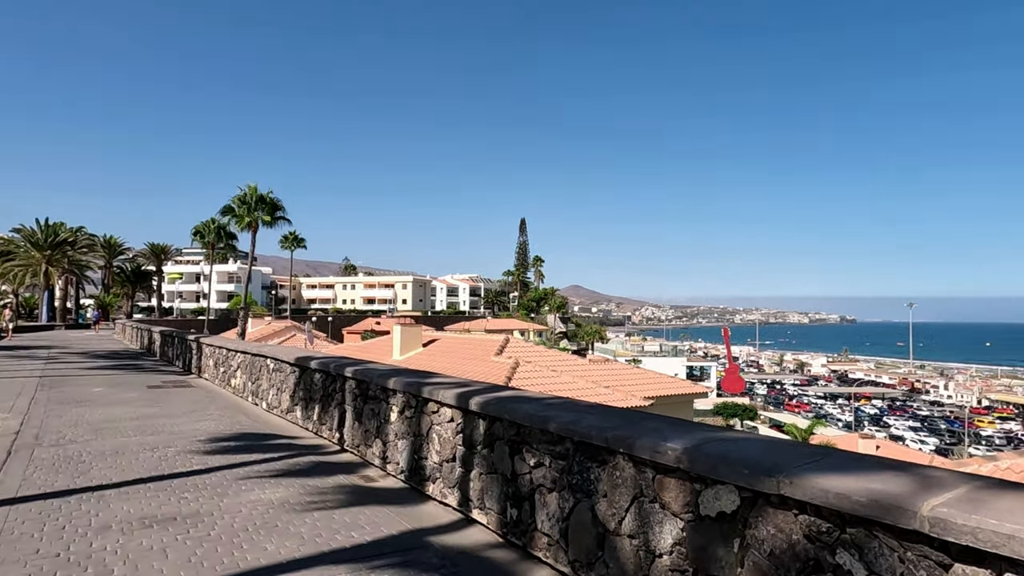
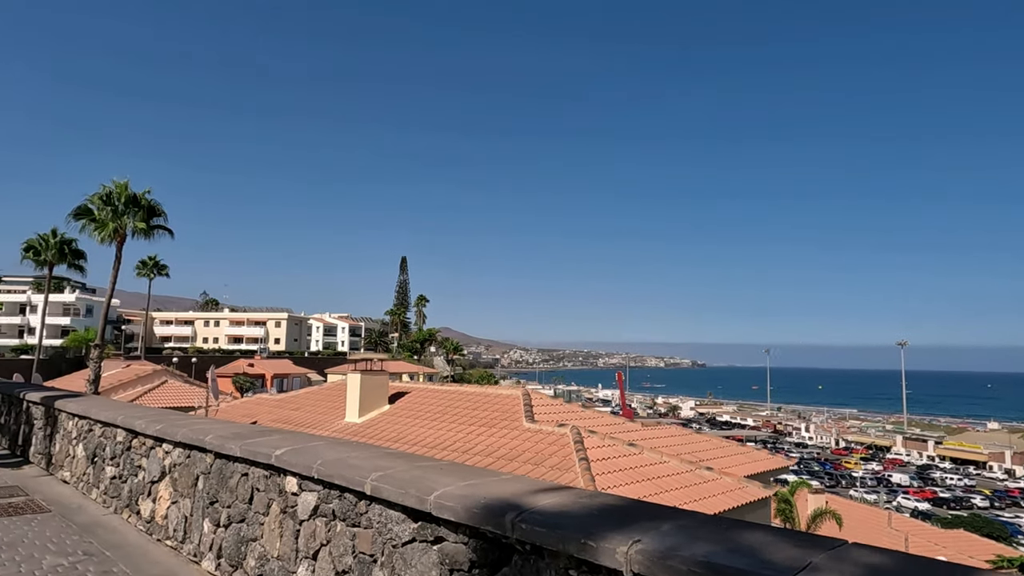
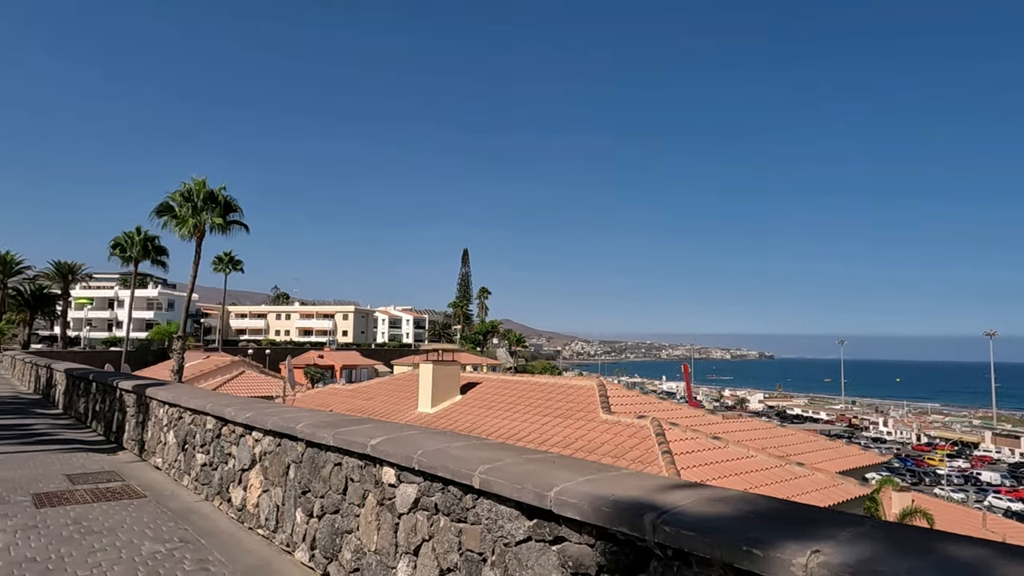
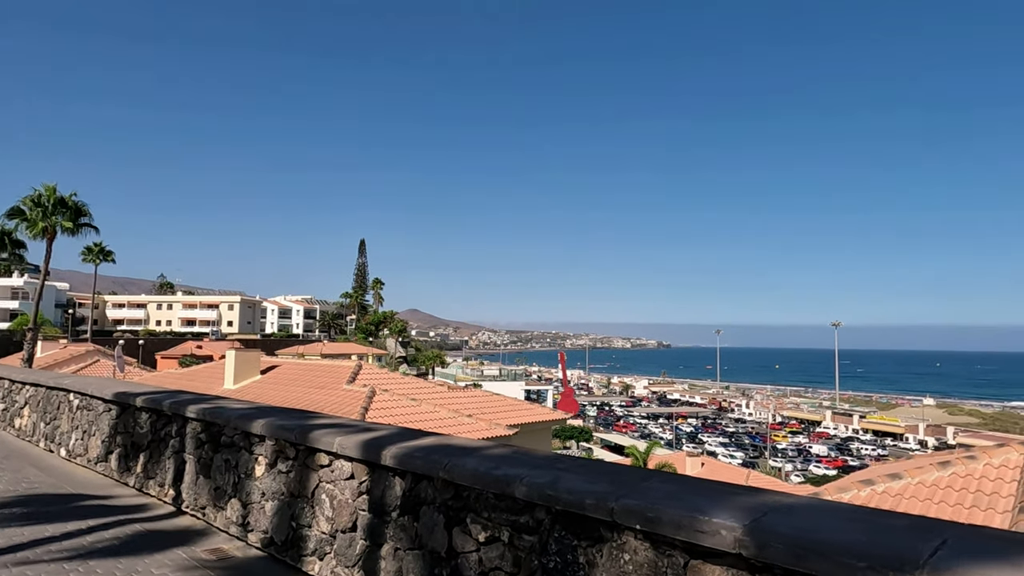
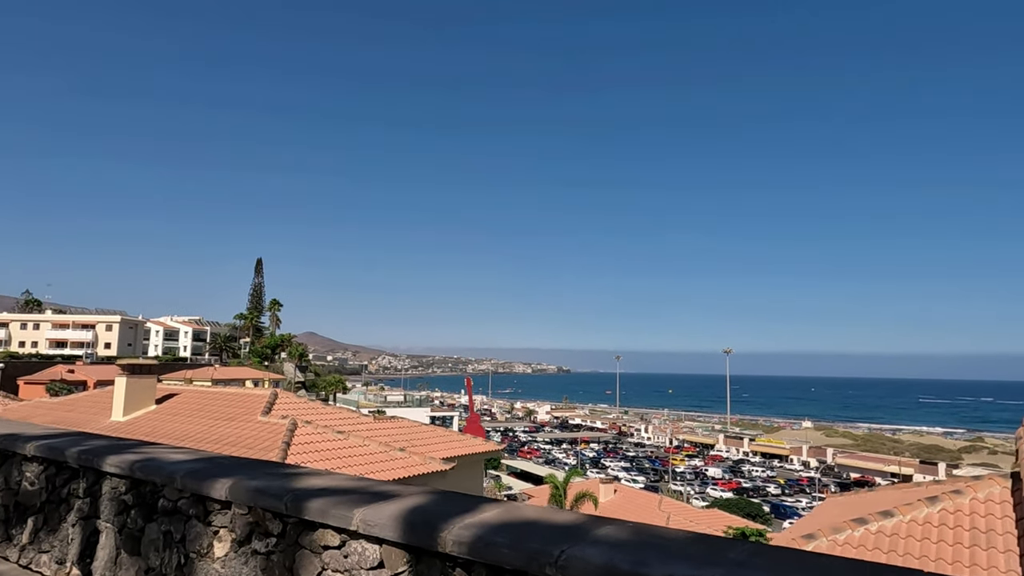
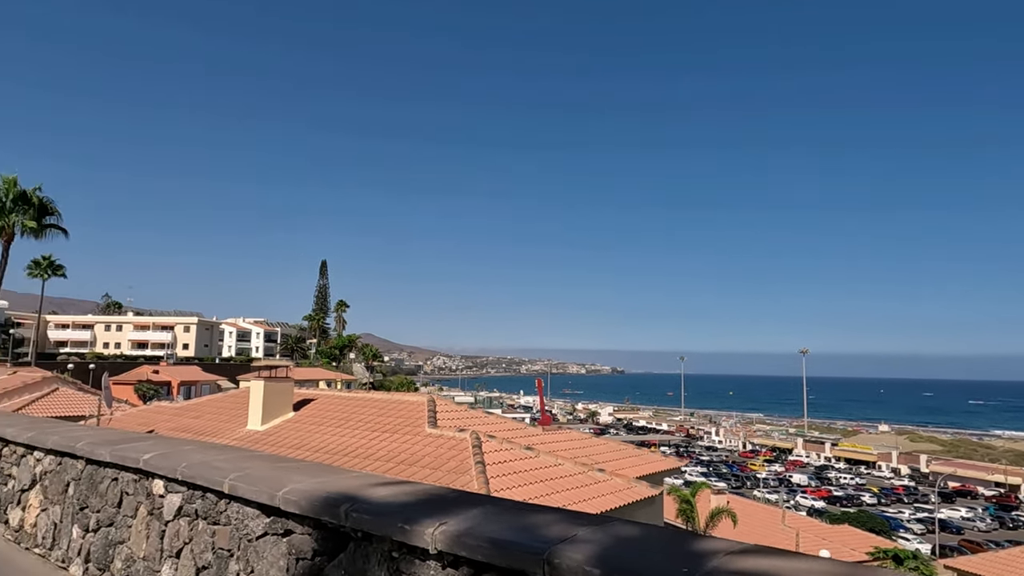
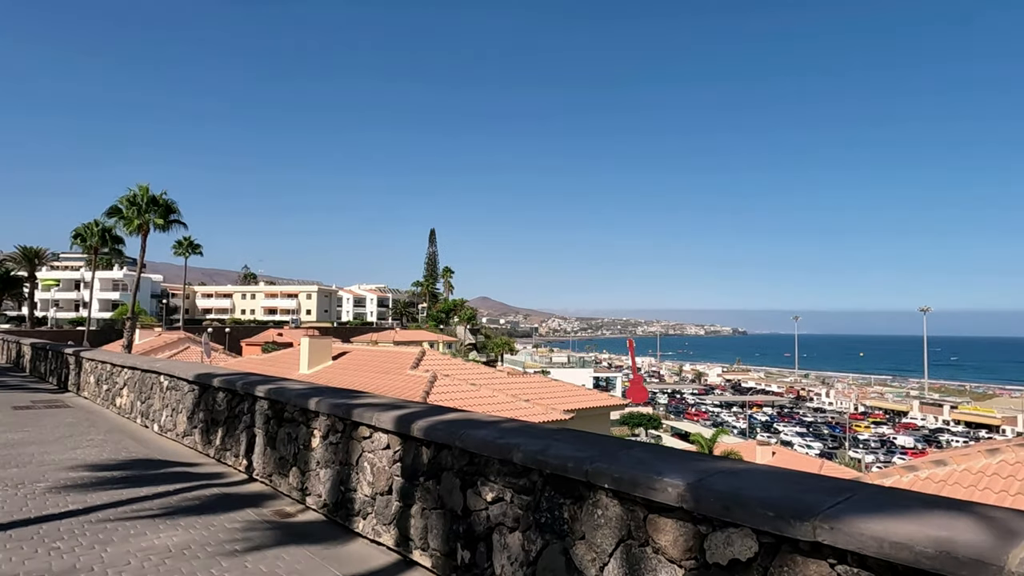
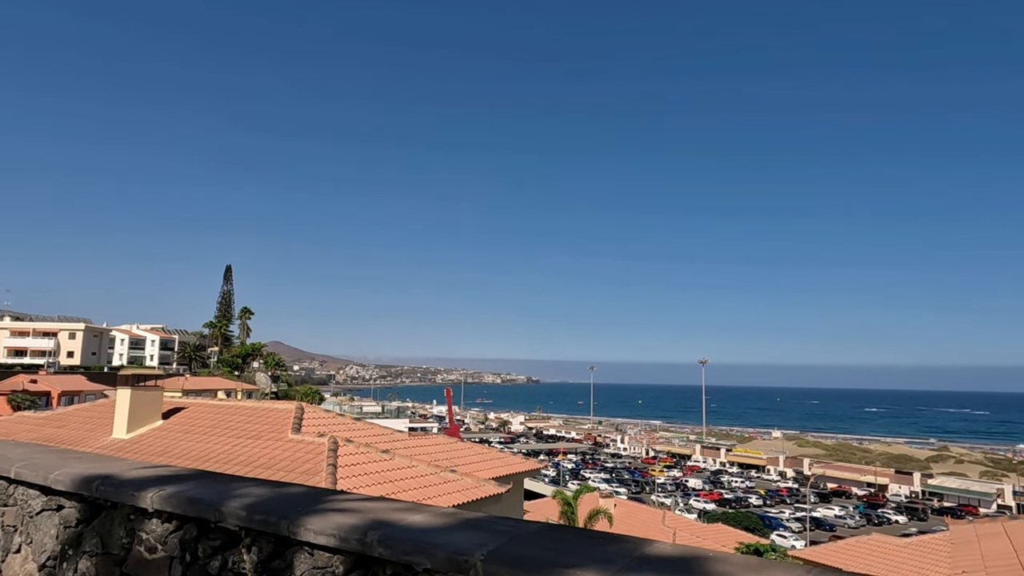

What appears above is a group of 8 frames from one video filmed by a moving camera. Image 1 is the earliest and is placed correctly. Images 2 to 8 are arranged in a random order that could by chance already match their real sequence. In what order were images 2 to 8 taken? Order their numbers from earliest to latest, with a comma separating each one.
7, 4, 5, 8, 6, 2, 3
